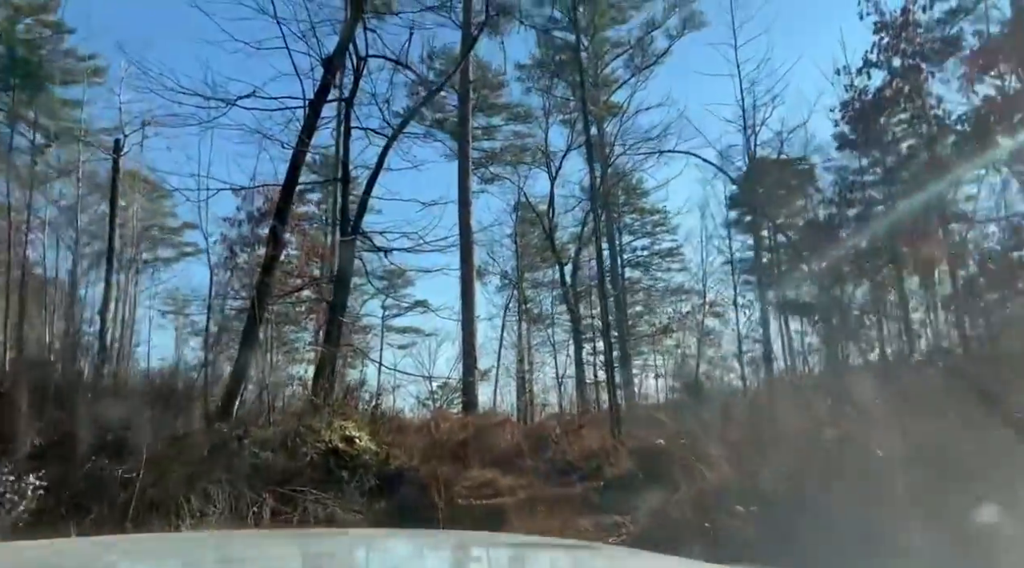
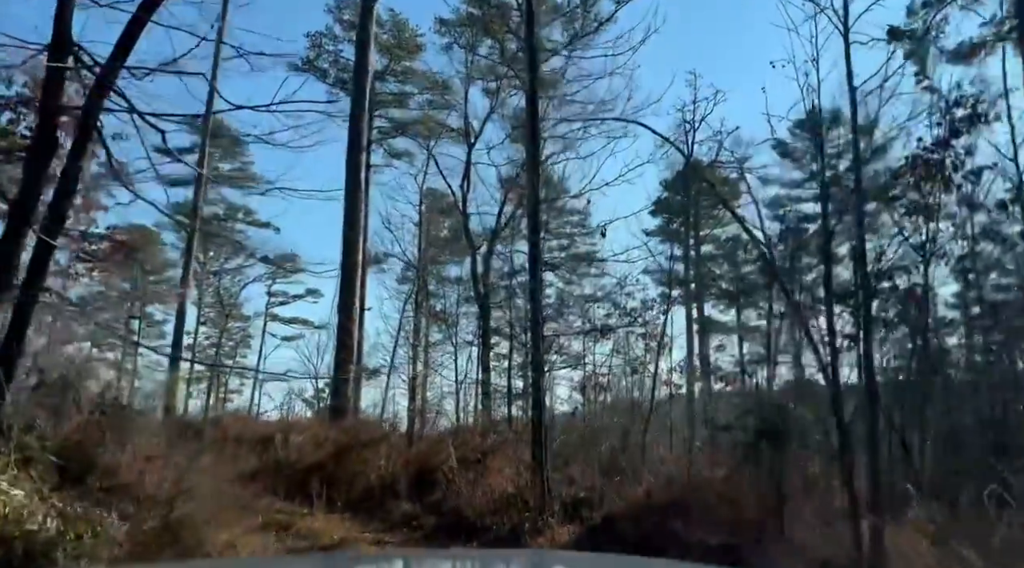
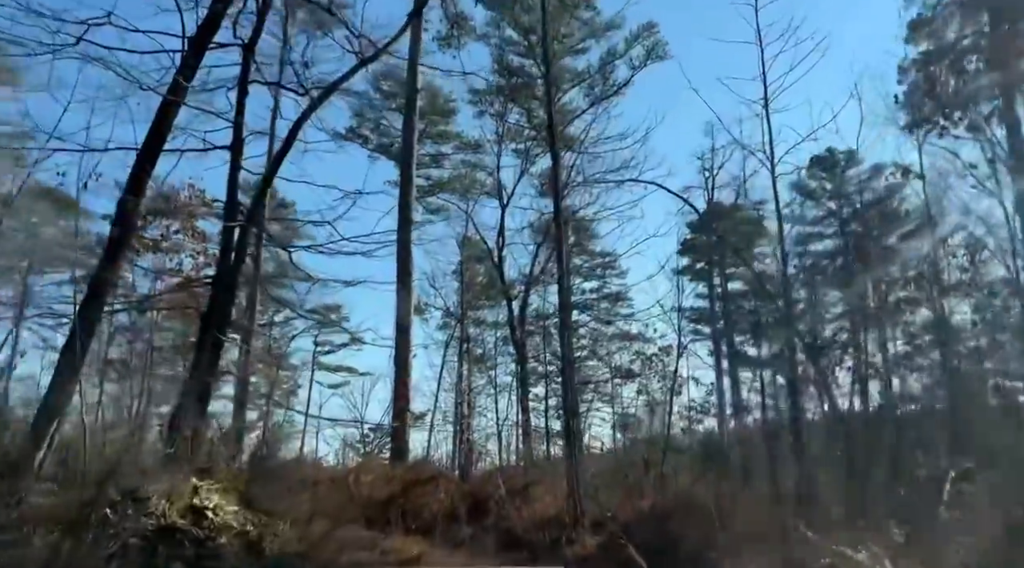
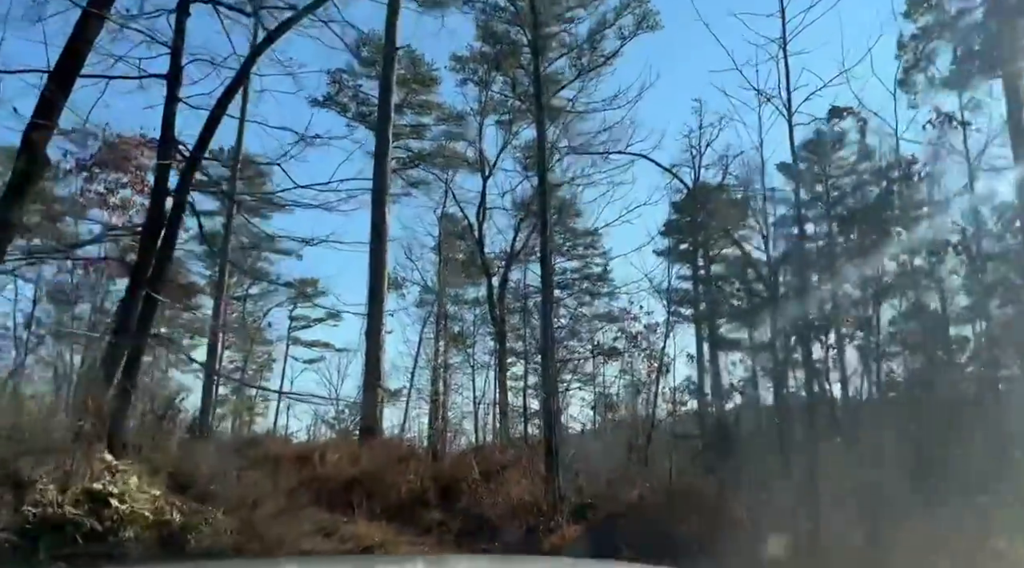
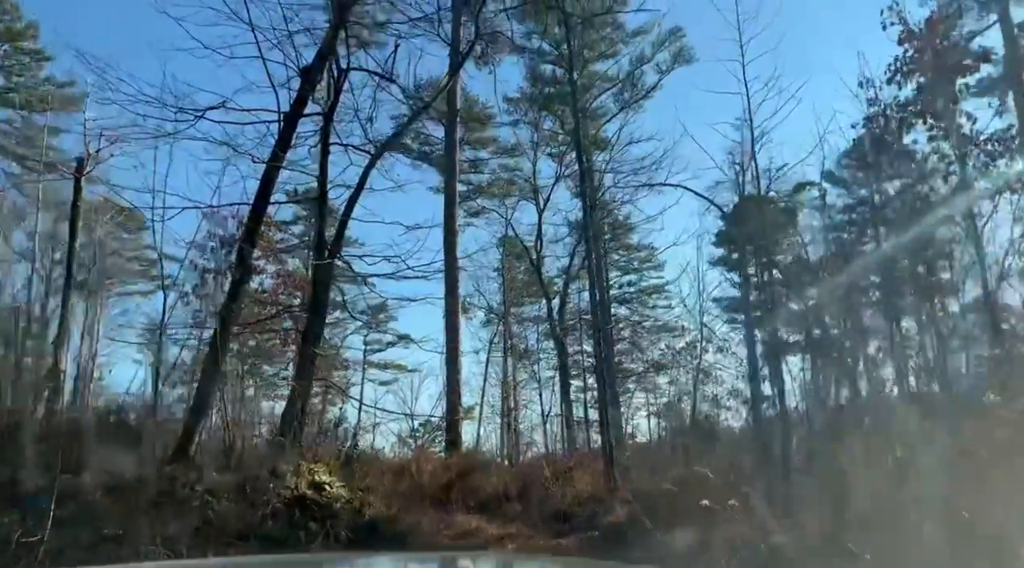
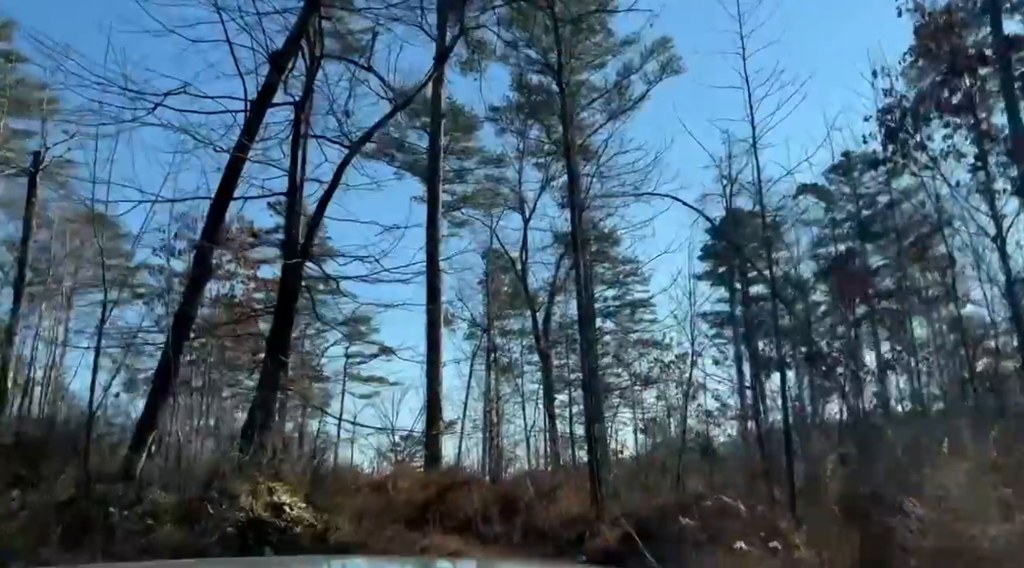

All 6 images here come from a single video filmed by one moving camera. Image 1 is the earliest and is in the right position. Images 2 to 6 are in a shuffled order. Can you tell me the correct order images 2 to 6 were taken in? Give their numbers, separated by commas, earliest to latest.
5, 6, 3, 4, 2
